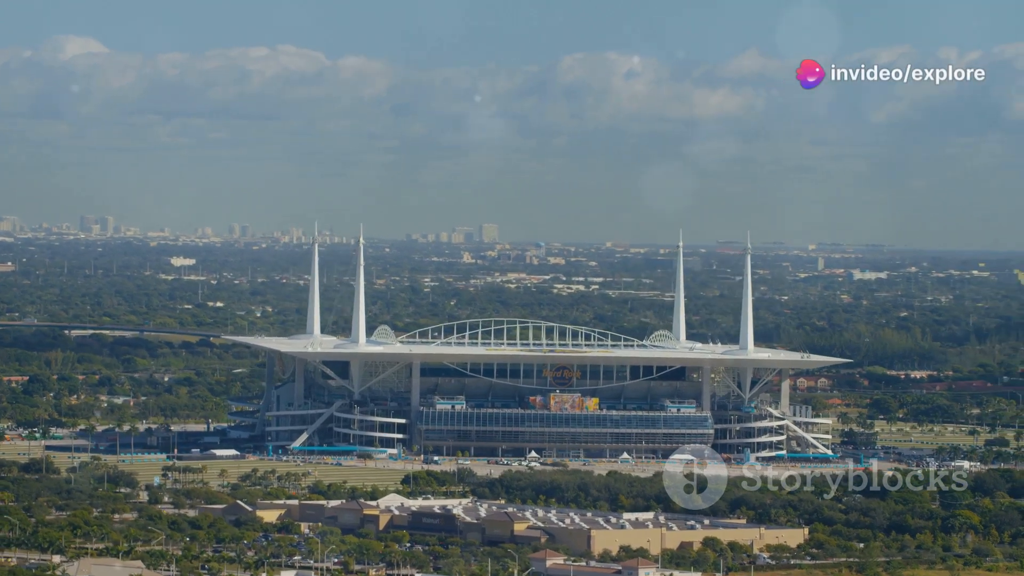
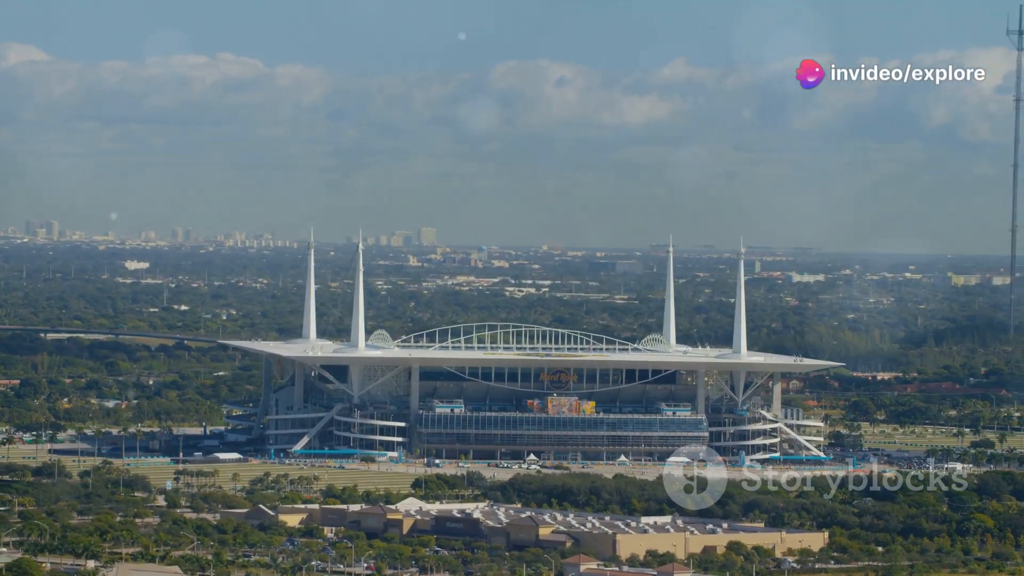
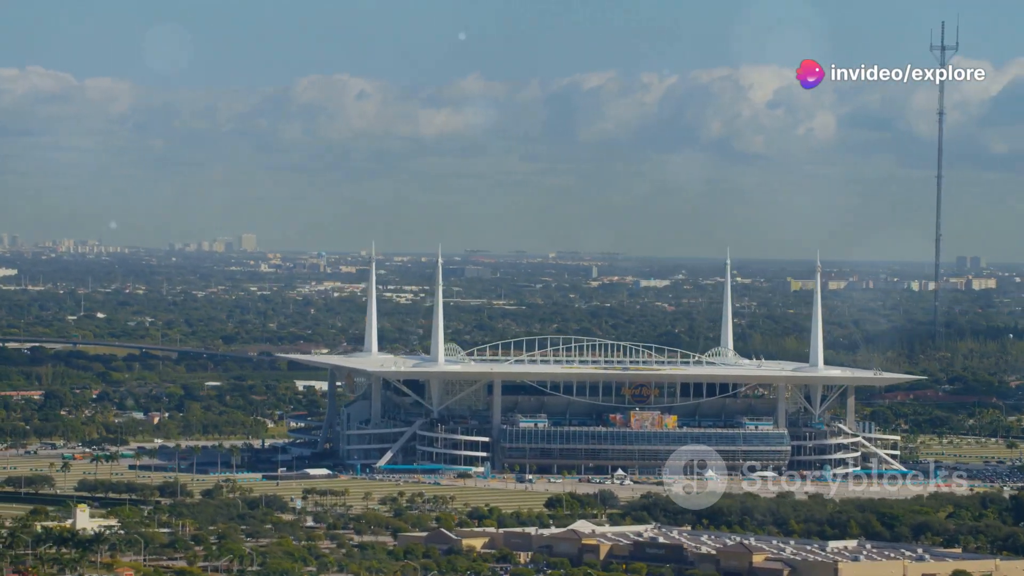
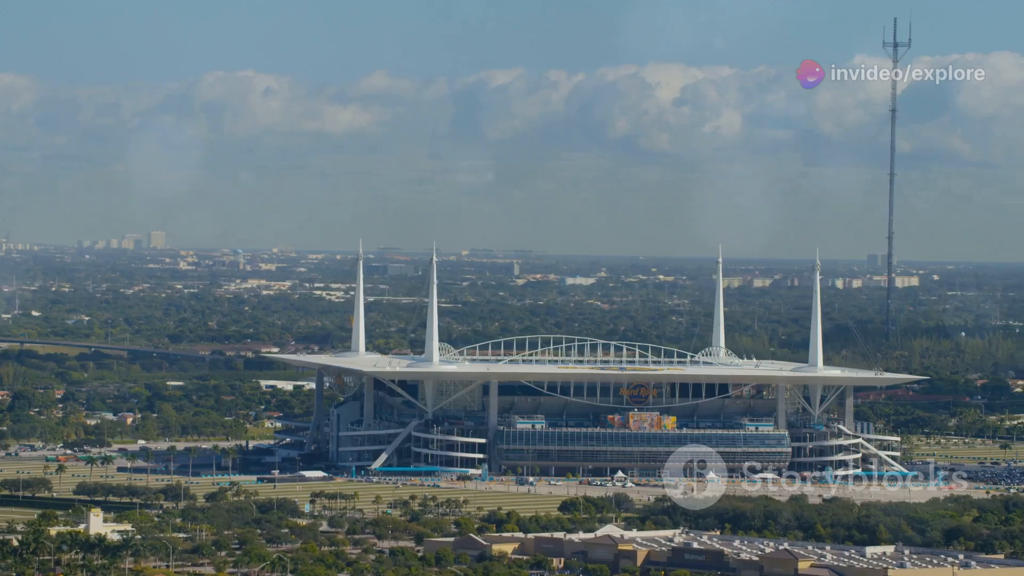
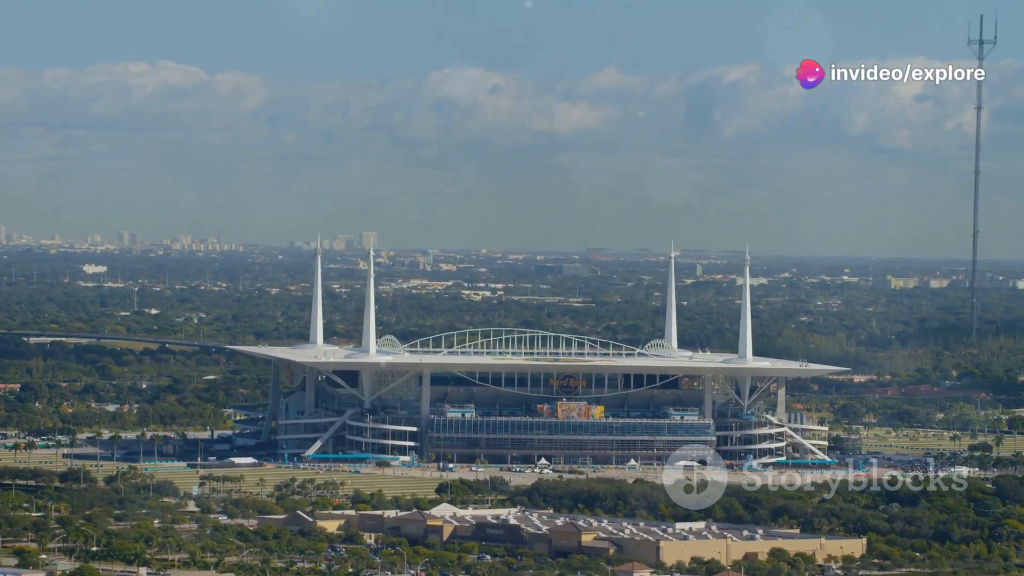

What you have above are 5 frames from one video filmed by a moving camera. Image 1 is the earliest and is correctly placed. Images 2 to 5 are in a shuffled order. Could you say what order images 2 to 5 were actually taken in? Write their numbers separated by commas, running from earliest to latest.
2, 5, 3, 4
